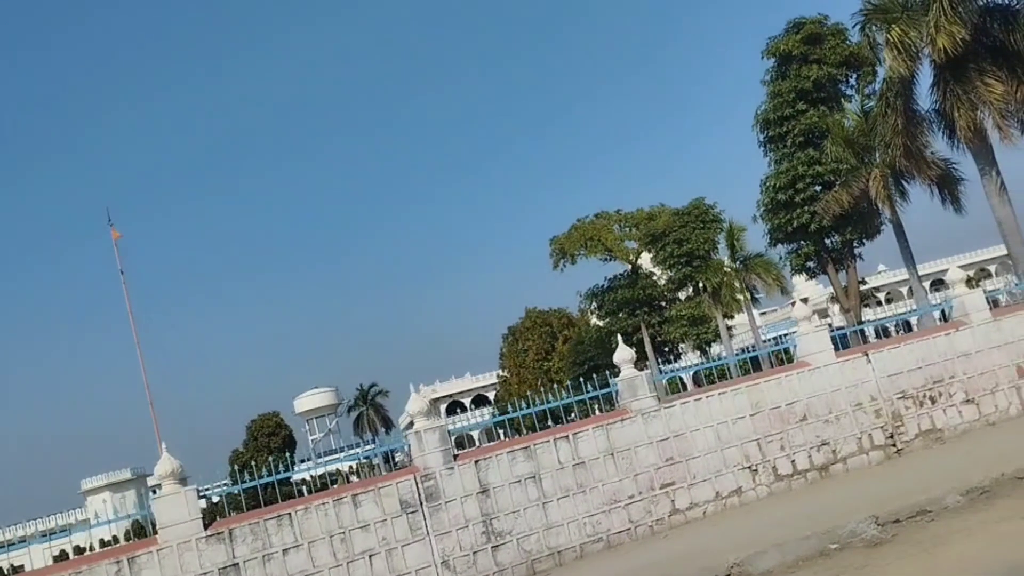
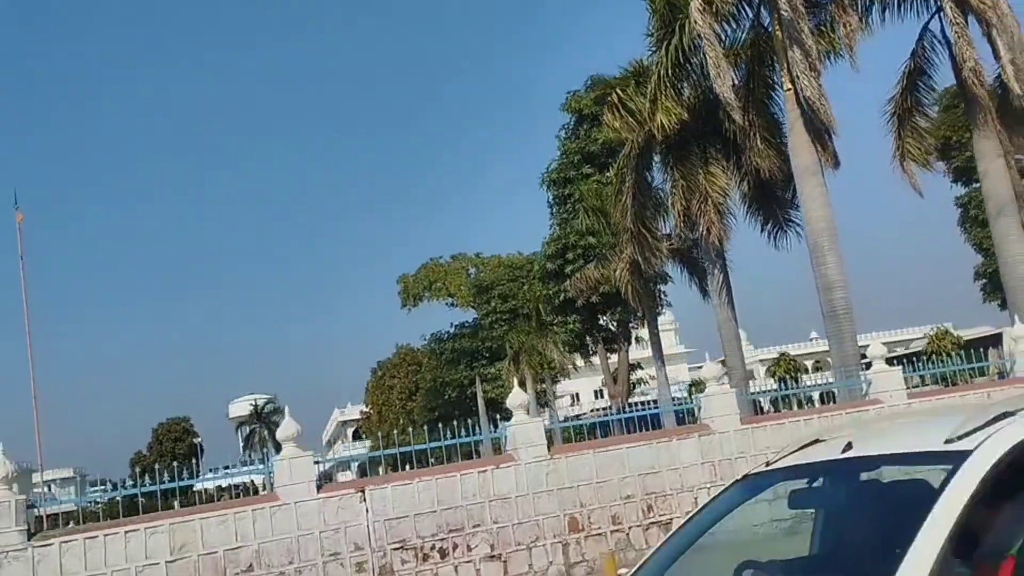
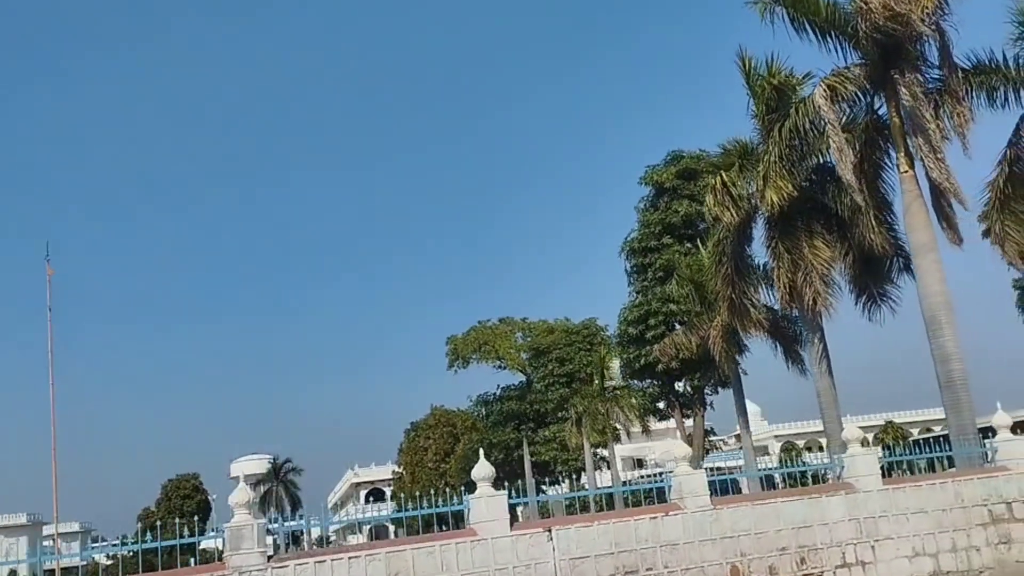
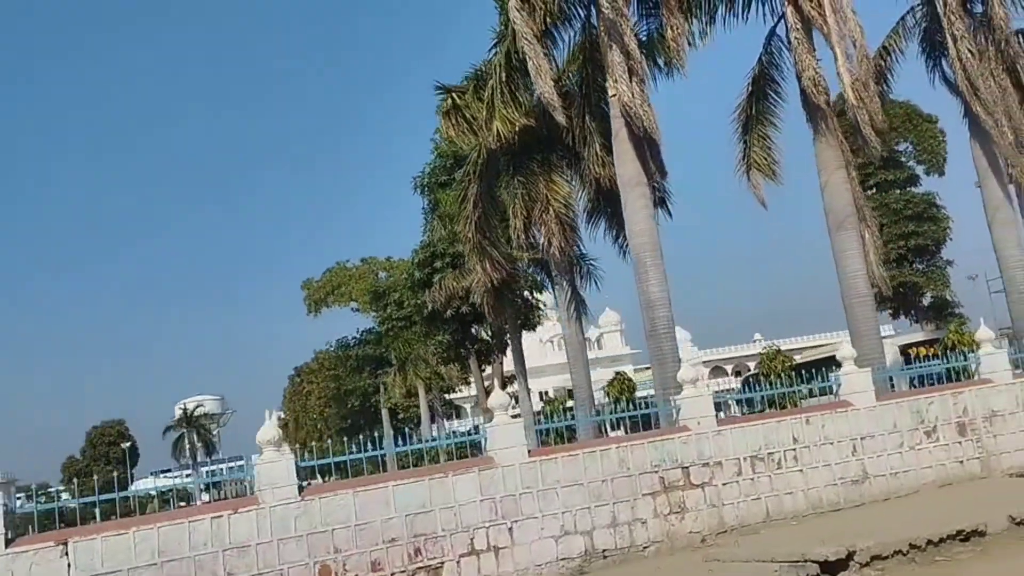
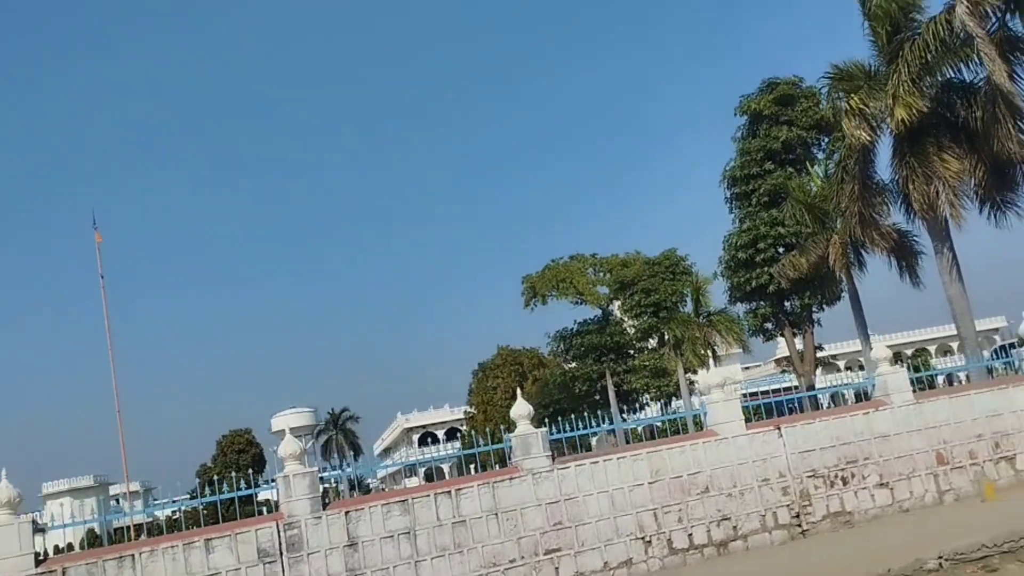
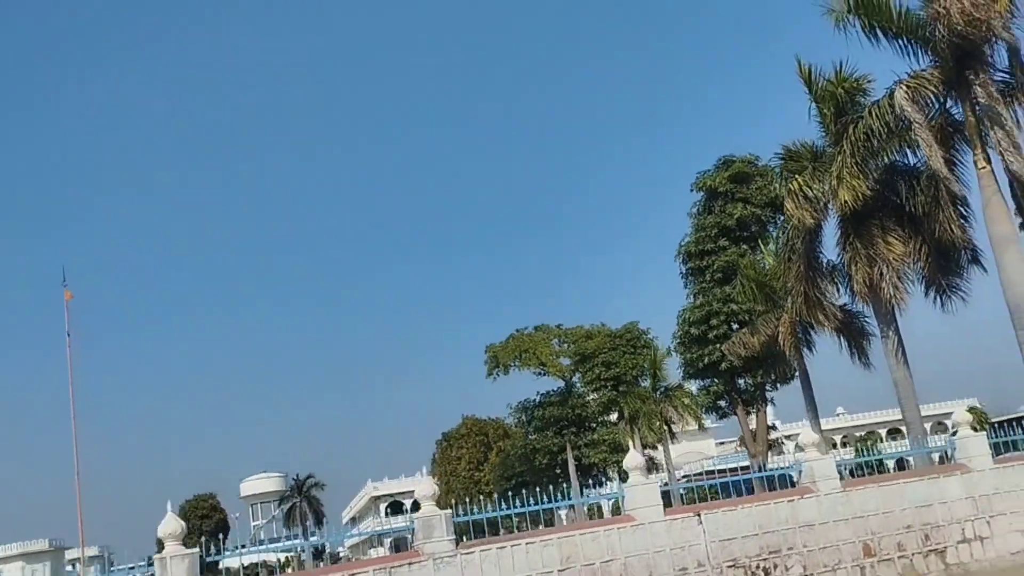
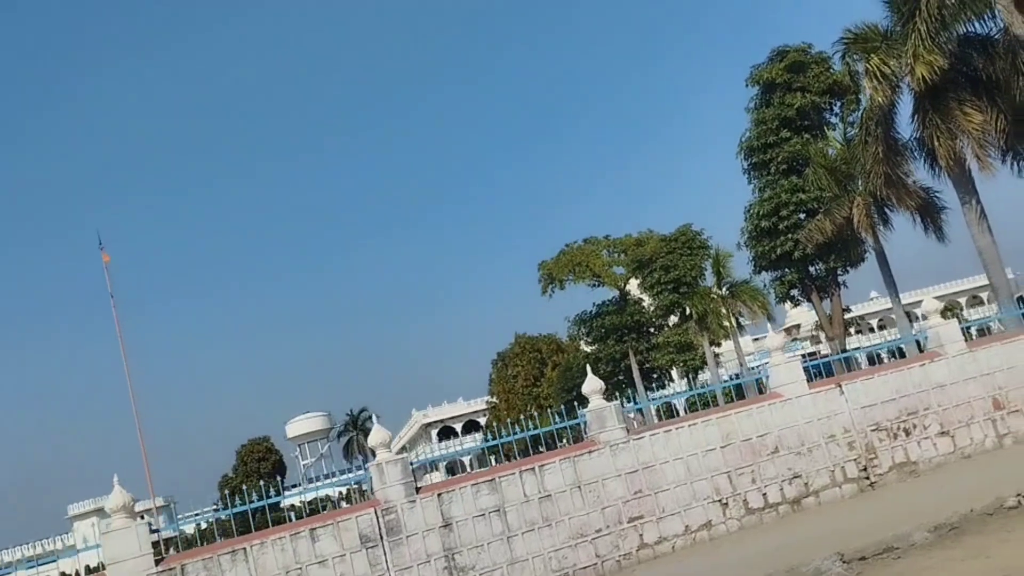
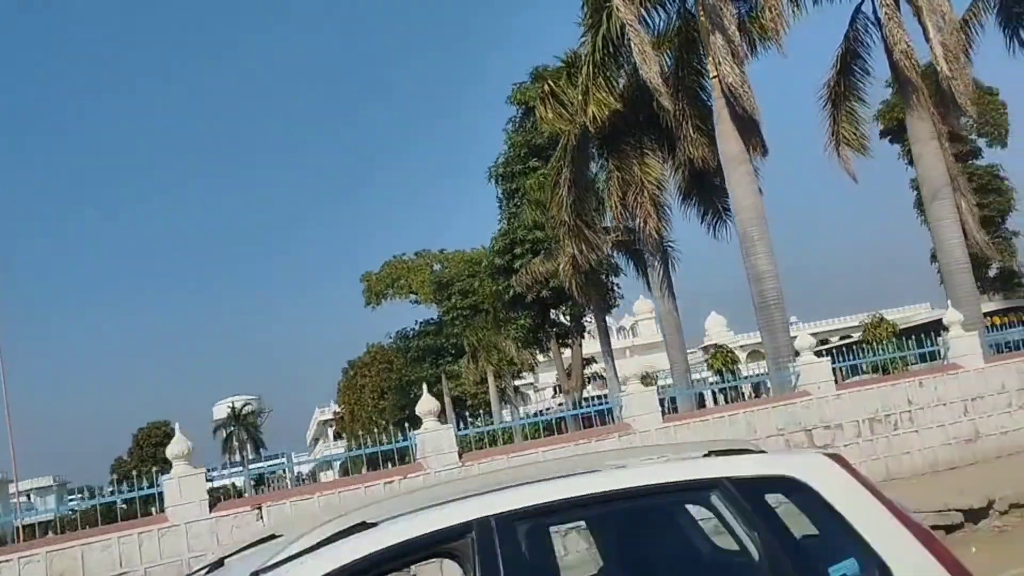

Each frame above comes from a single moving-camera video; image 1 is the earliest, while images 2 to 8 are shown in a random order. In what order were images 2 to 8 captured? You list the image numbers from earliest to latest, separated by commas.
7, 5, 6, 3, 2, 8, 4
